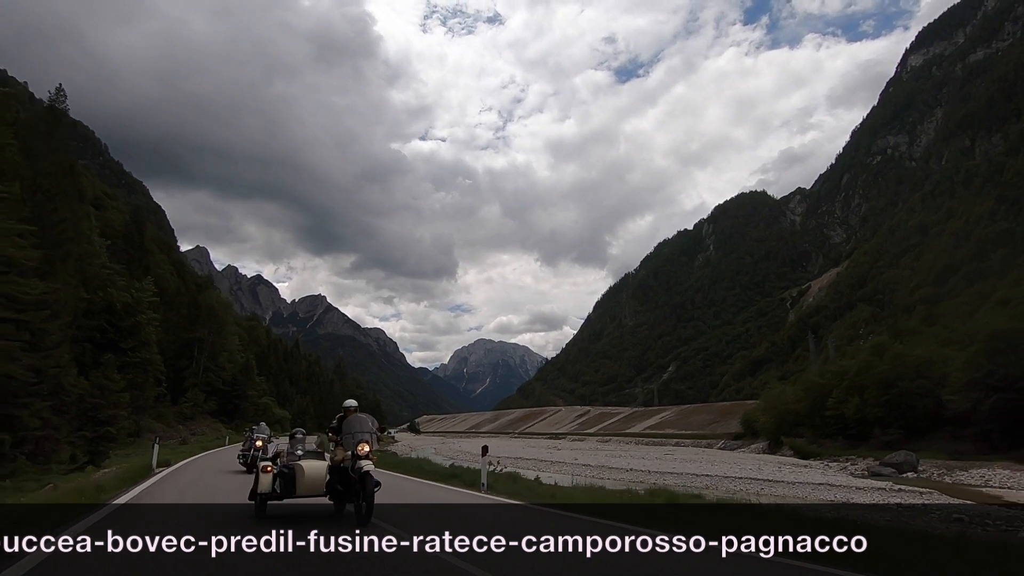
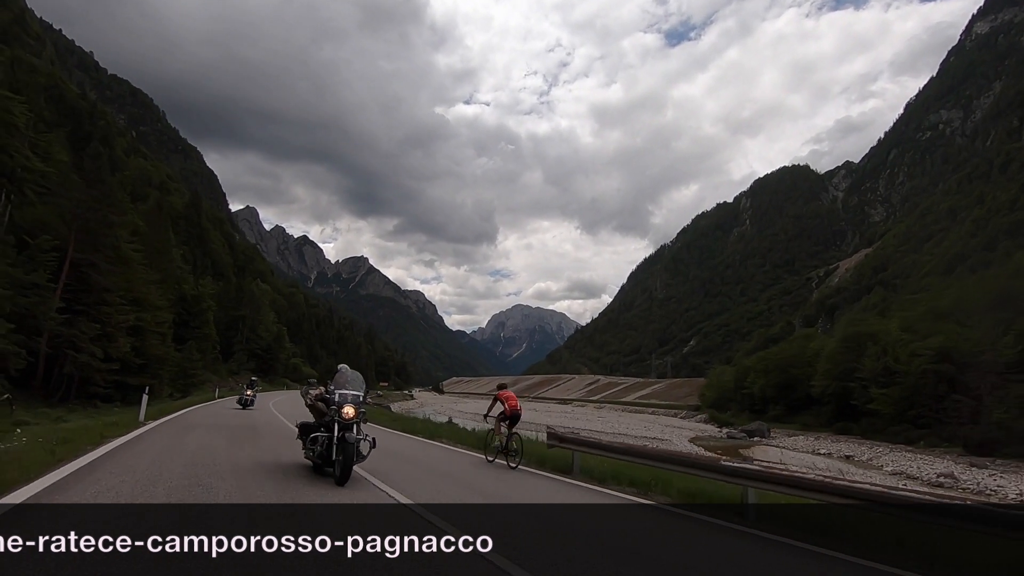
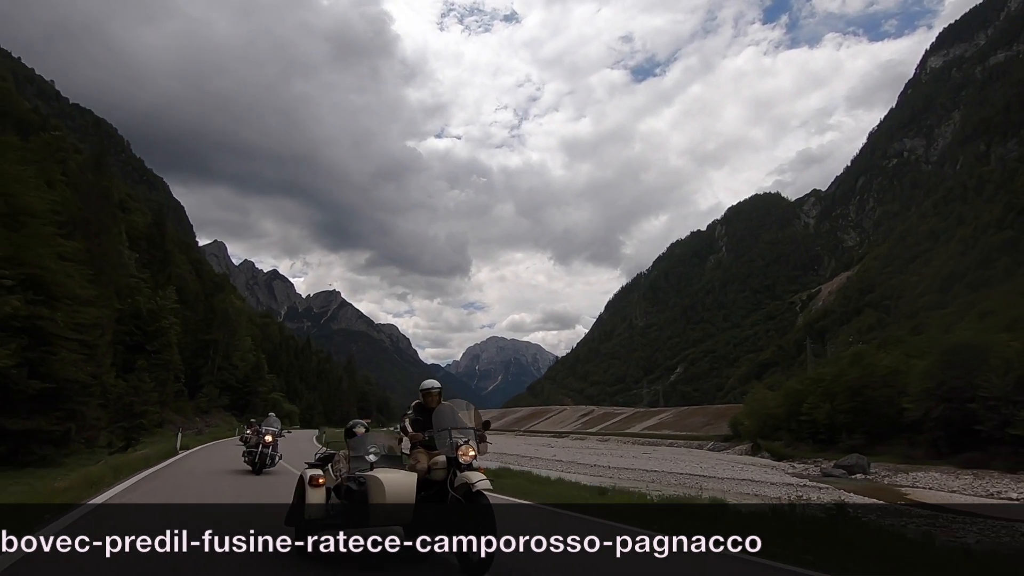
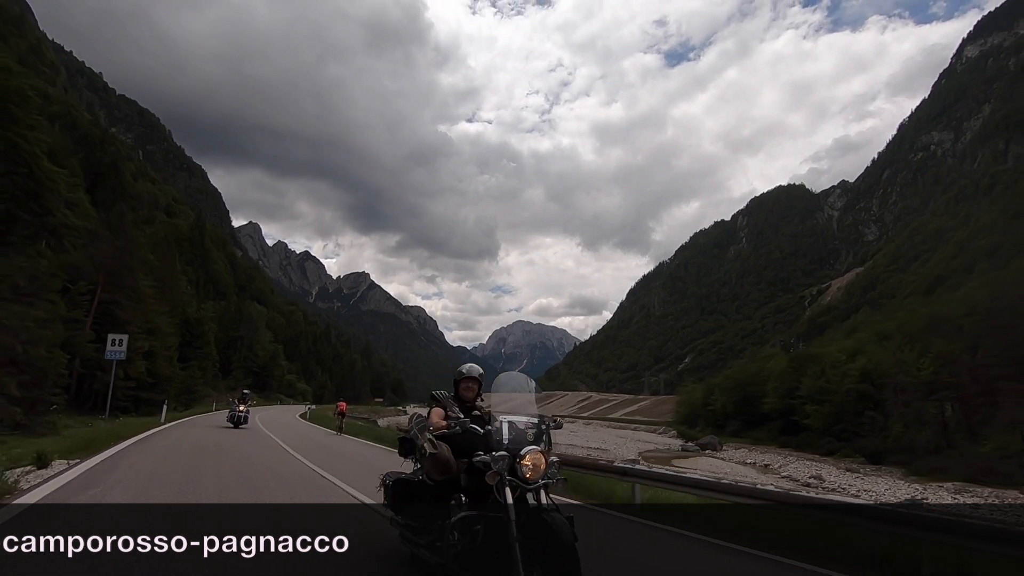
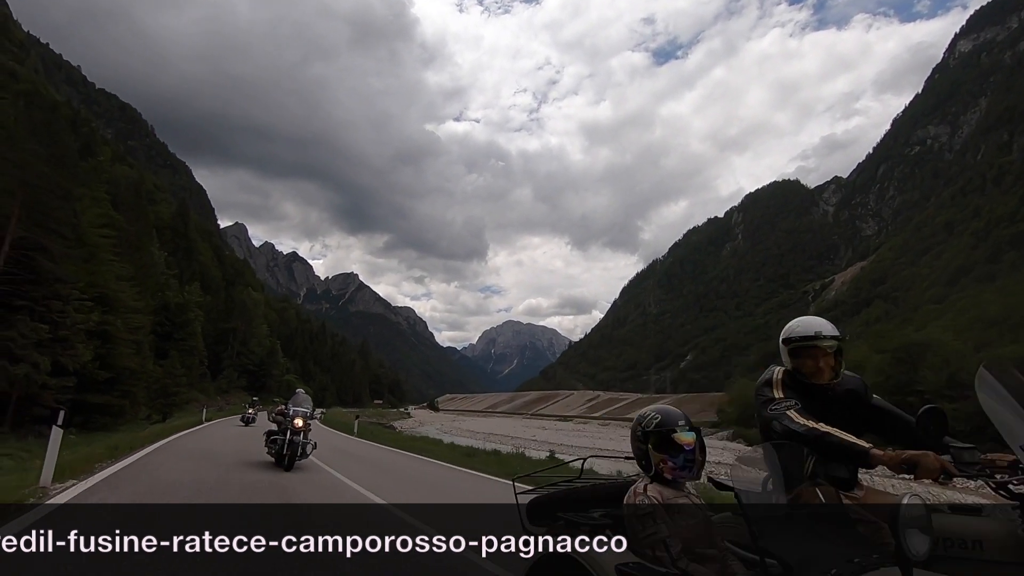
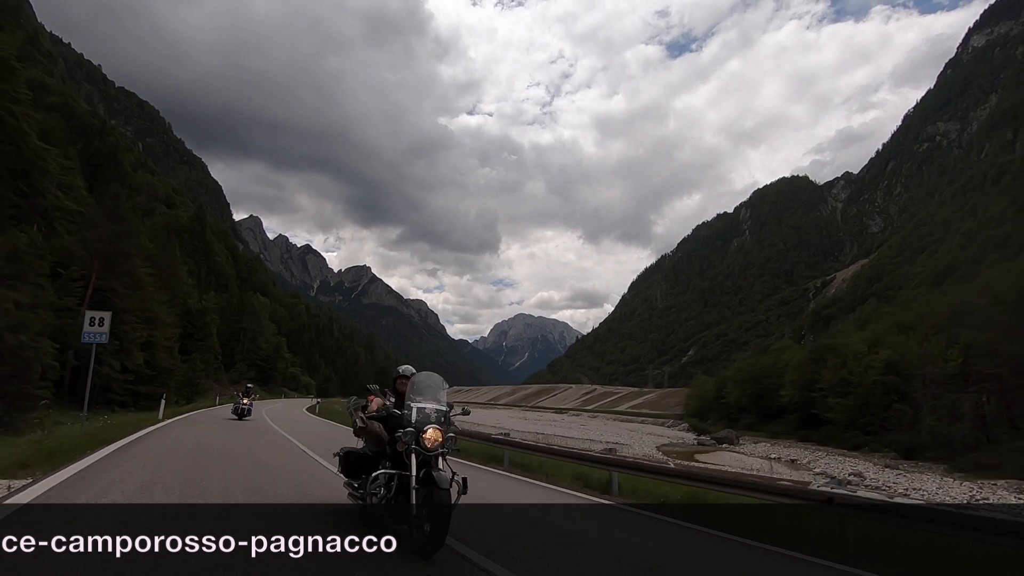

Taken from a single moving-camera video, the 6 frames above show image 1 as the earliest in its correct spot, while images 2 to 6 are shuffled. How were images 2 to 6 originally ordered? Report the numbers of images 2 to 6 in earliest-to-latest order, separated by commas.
3, 5, 2, 6, 4
